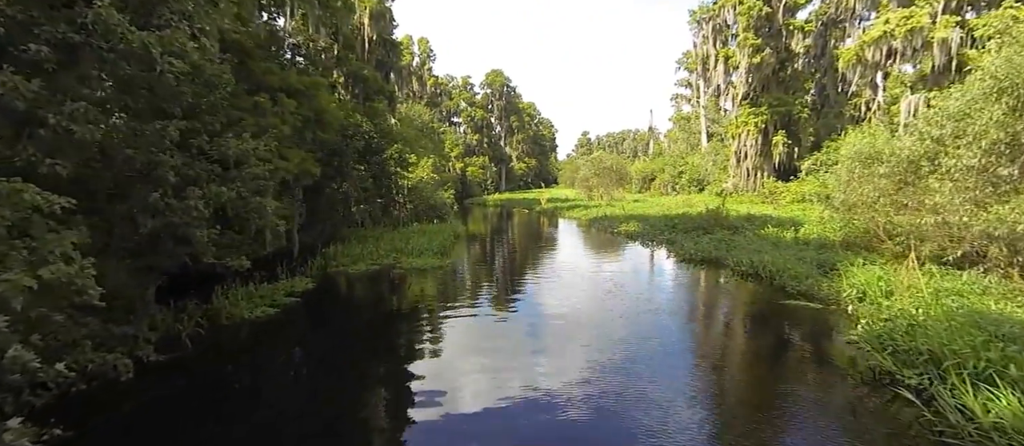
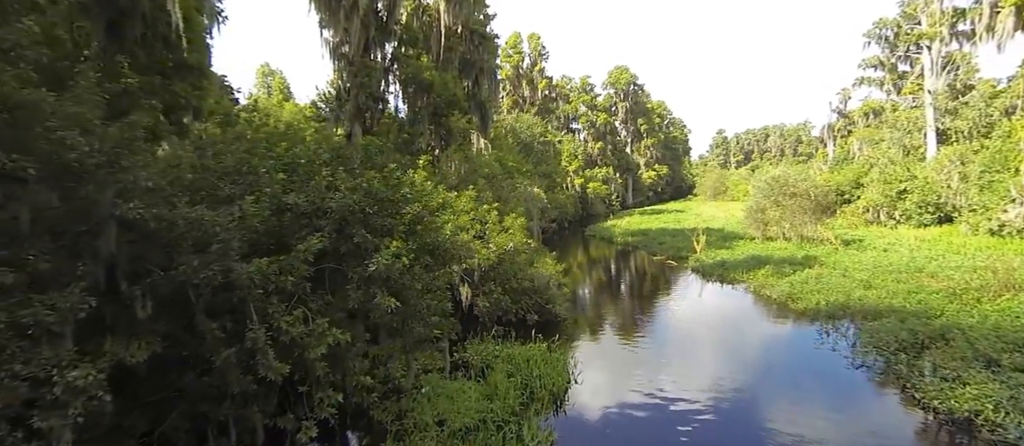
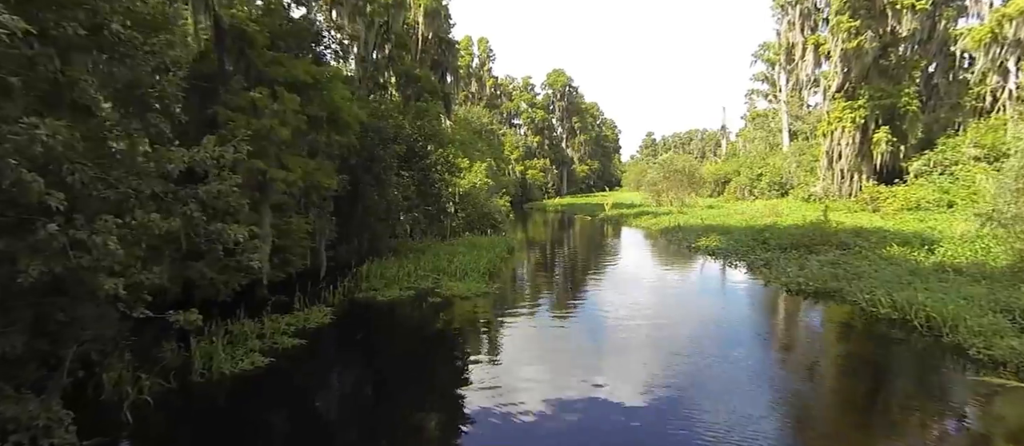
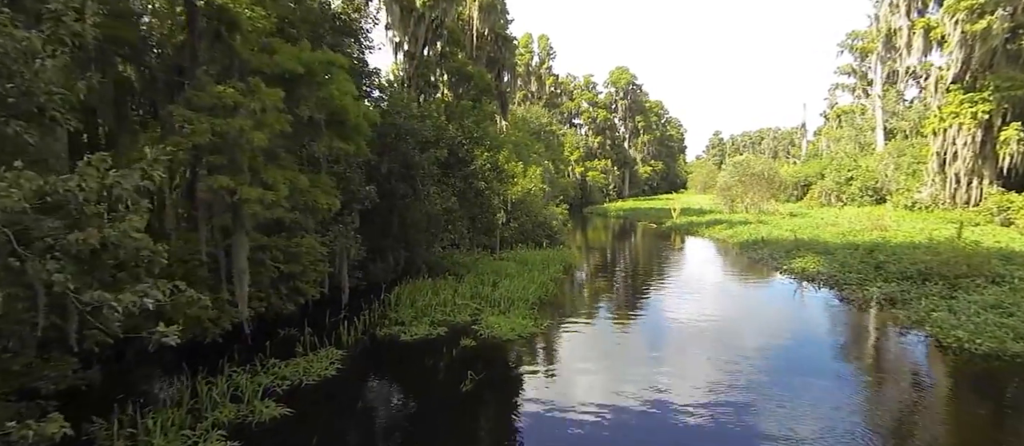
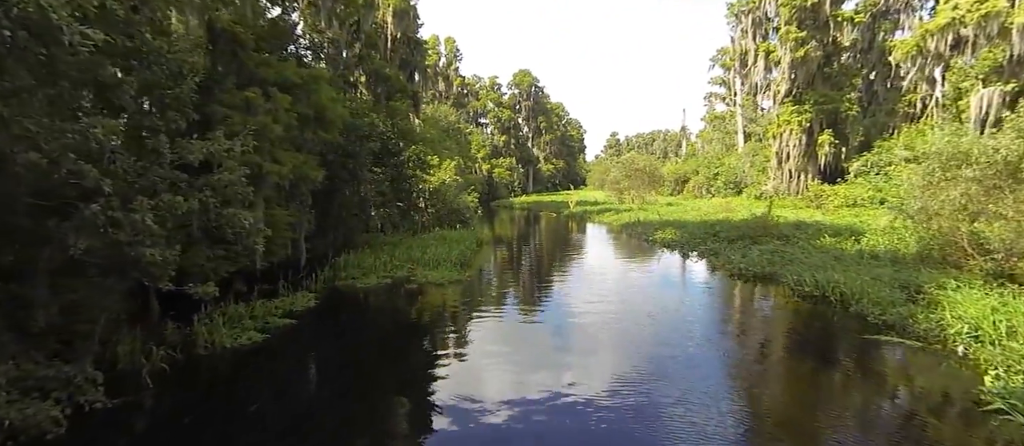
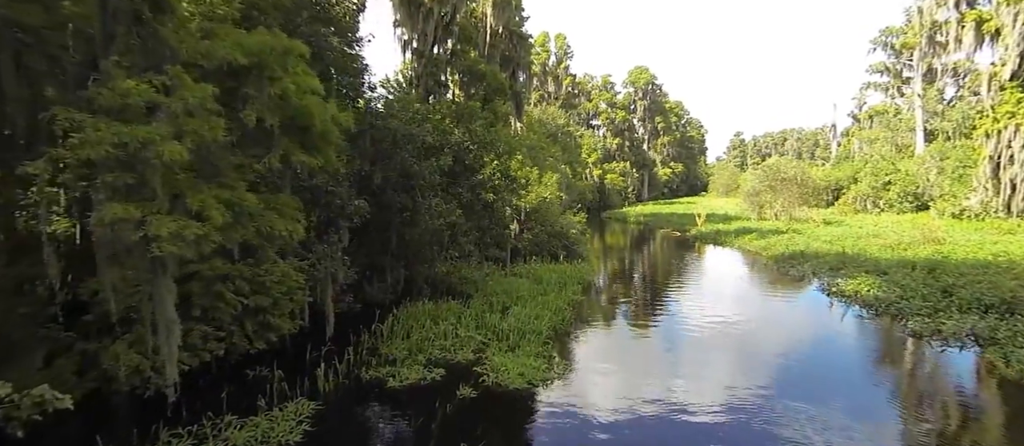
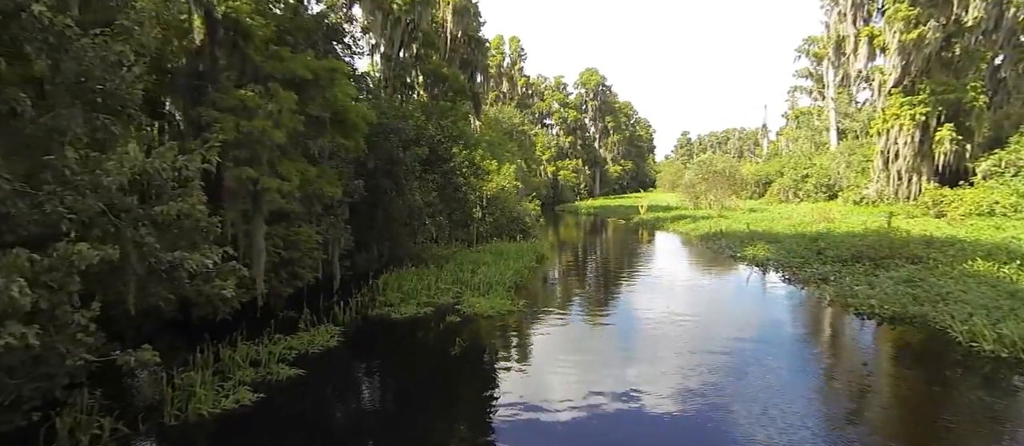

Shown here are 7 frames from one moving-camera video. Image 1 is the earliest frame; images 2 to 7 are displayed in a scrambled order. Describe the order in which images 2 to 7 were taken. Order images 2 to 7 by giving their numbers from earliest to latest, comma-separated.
5, 3, 7, 4, 6, 2
